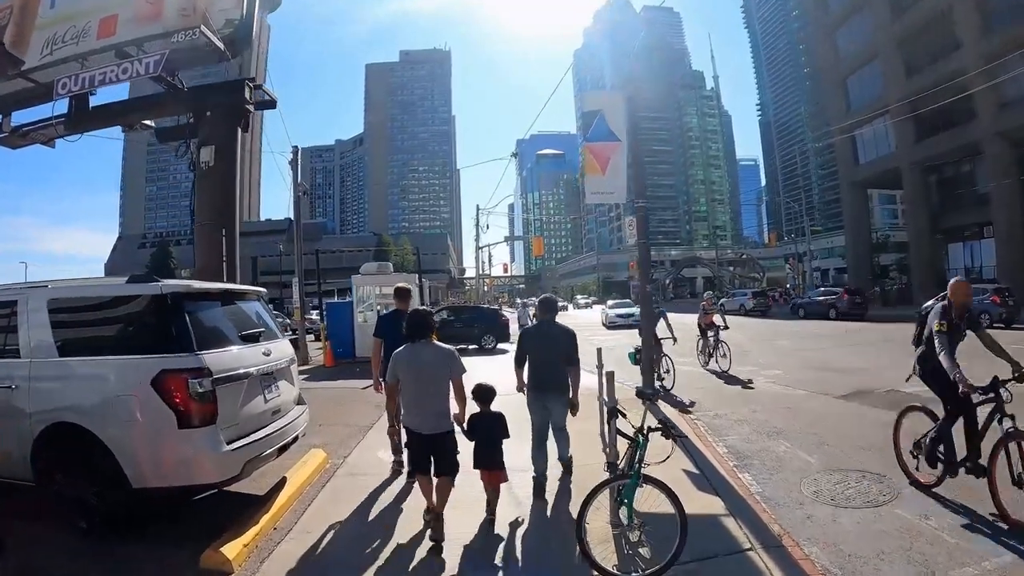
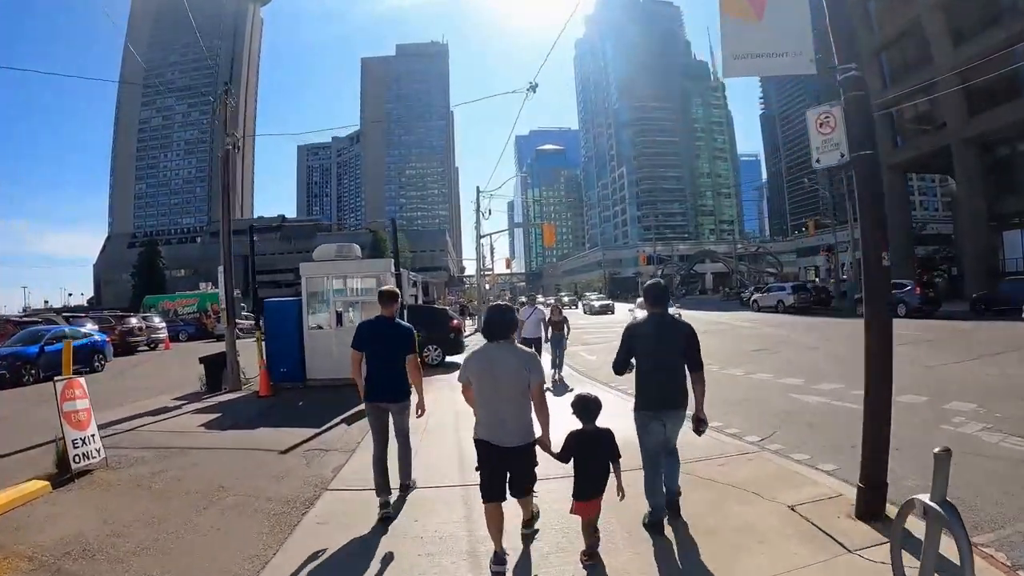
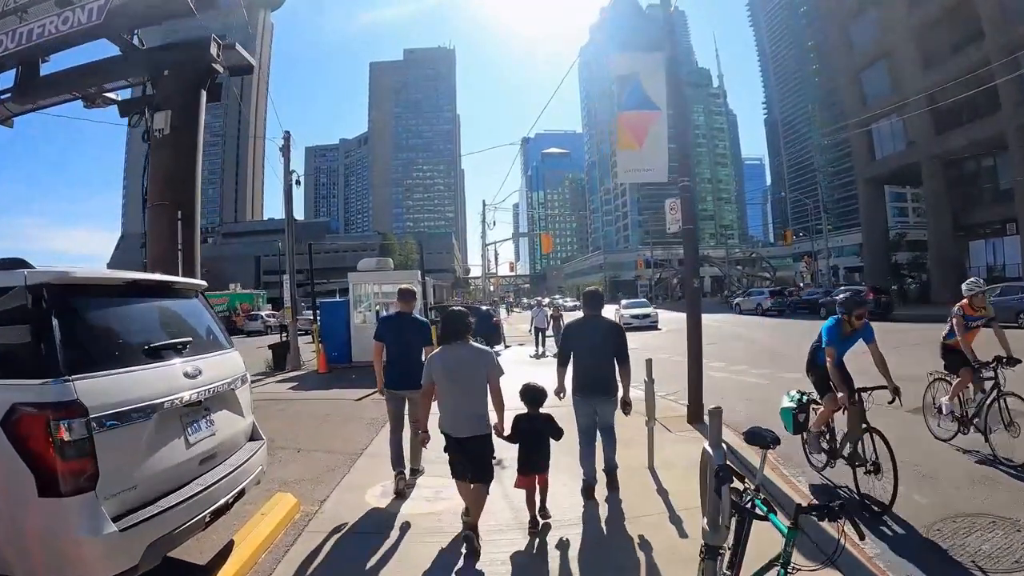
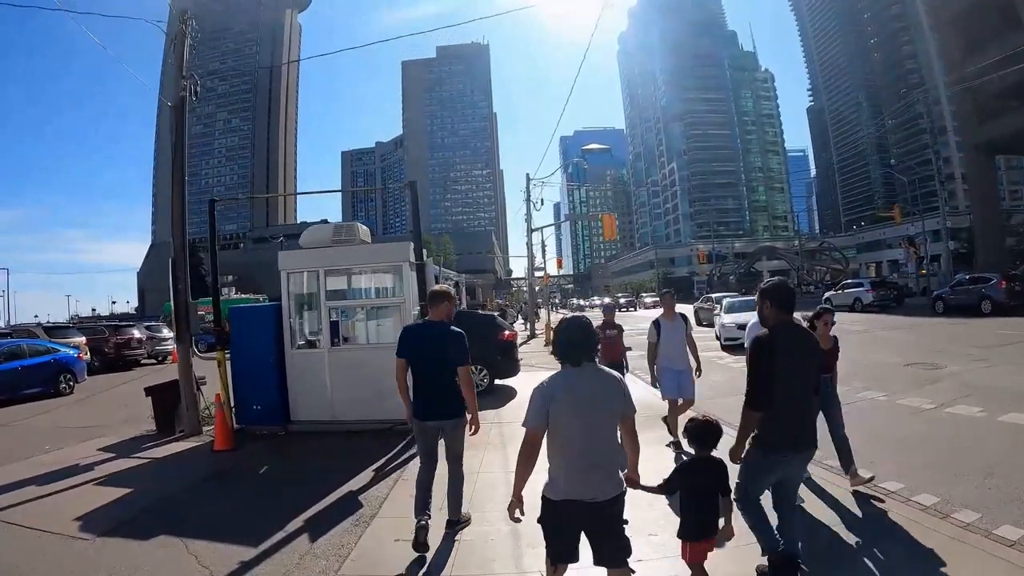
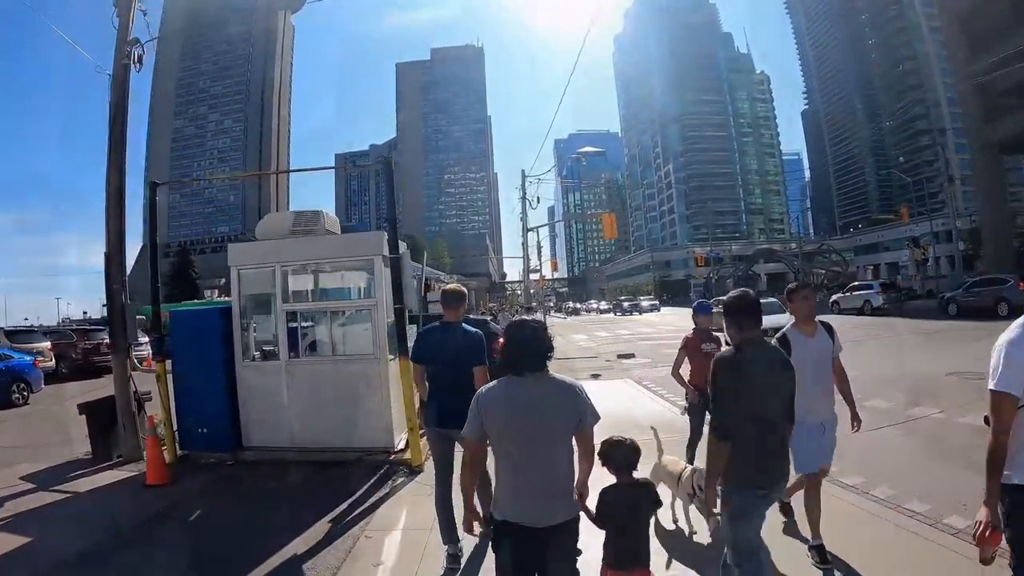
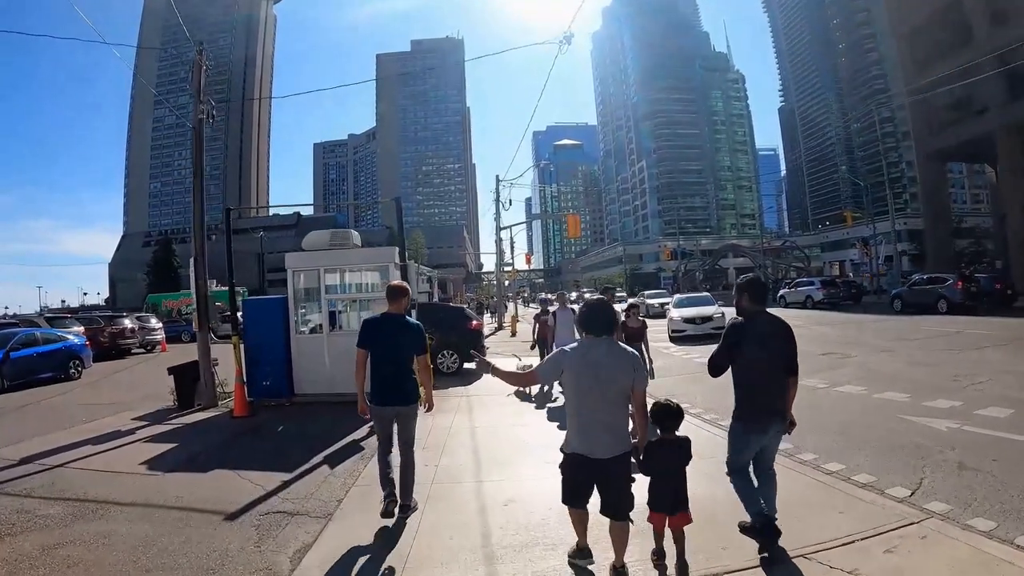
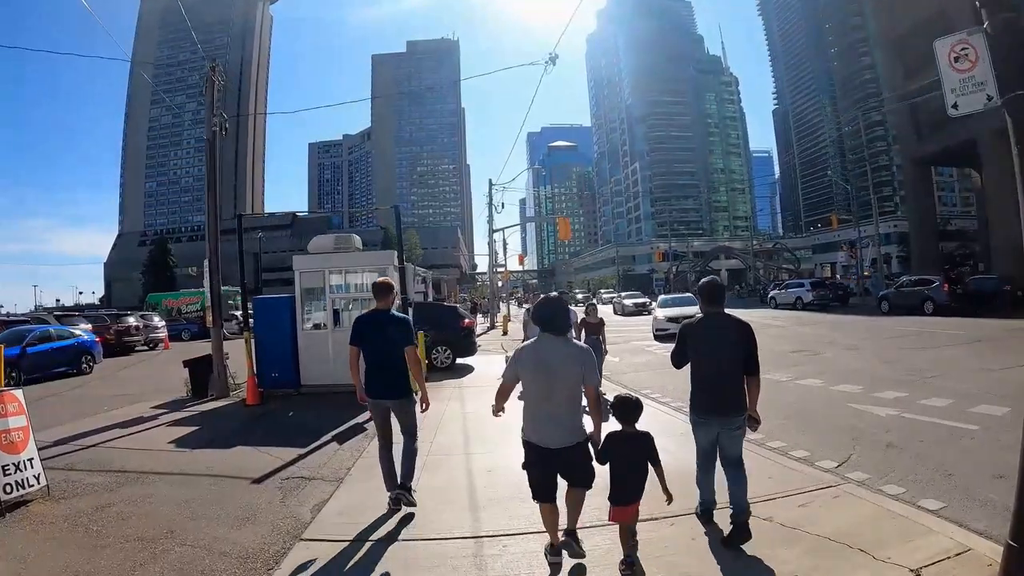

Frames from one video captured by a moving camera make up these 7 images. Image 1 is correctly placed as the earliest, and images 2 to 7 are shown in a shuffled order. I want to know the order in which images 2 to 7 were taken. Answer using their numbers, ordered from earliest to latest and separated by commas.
3, 2, 7, 6, 4, 5
